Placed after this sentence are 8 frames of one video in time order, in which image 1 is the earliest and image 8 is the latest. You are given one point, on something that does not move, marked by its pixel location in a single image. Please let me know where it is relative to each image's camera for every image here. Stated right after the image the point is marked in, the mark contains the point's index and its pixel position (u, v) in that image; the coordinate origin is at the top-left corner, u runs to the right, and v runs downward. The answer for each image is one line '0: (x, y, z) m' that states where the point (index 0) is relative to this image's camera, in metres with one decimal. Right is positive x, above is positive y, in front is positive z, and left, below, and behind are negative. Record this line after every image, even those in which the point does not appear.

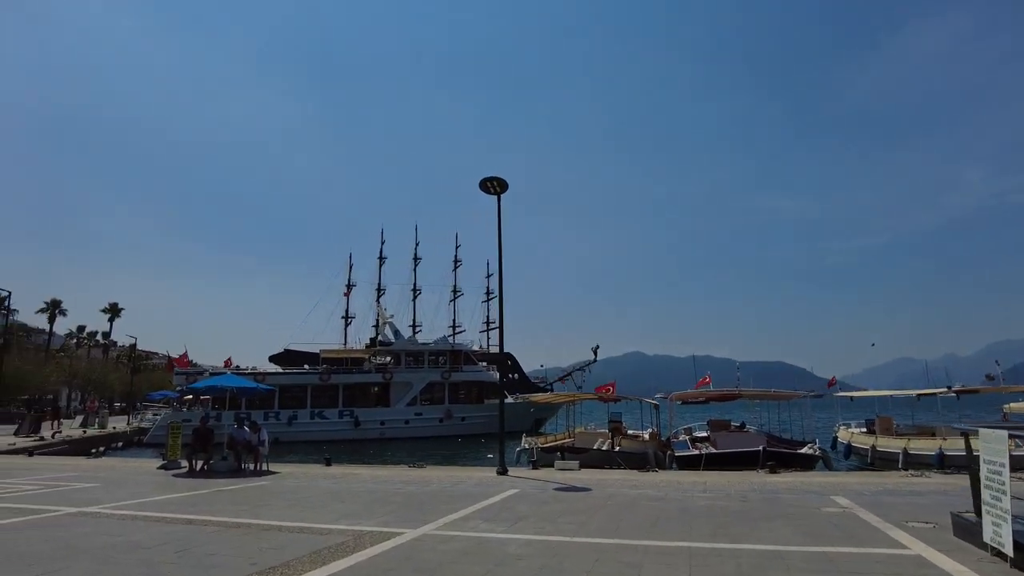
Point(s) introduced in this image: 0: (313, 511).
0: (-2.7, -3.1, +9.3) m
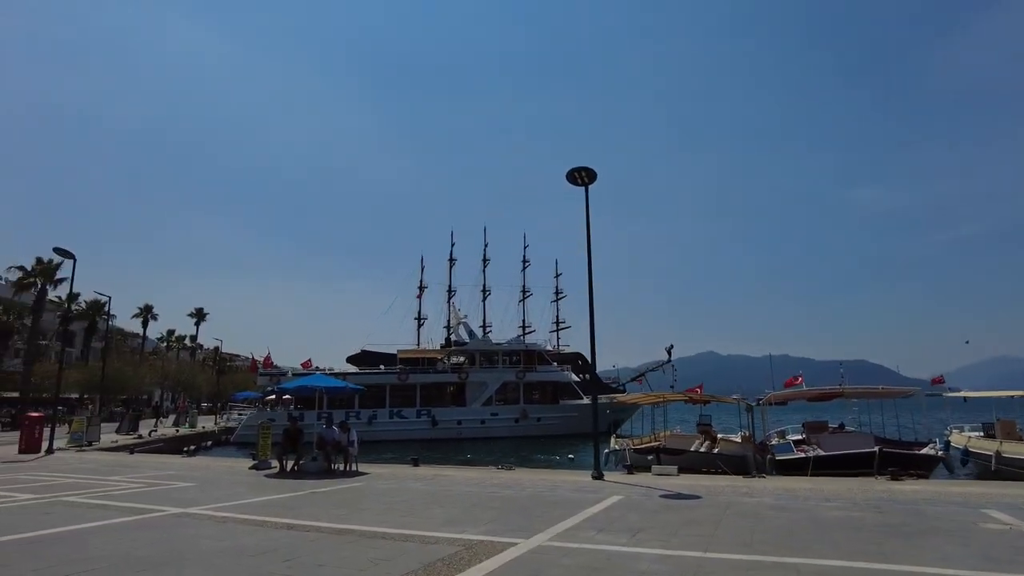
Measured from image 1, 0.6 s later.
0: (-1.3, -3.0, +8.9) m
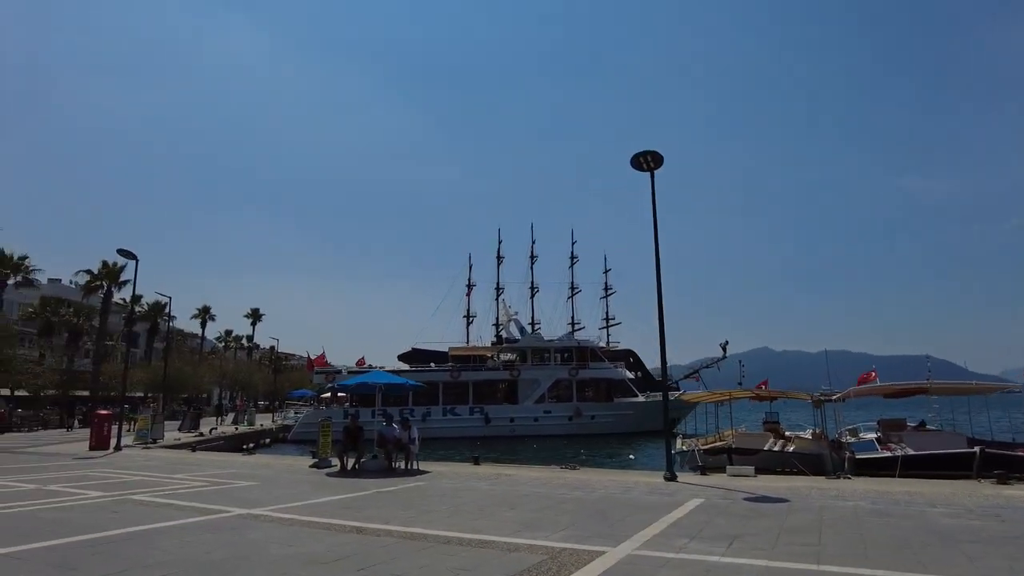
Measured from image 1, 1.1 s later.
0: (-0.3, -2.9, +8.5) m
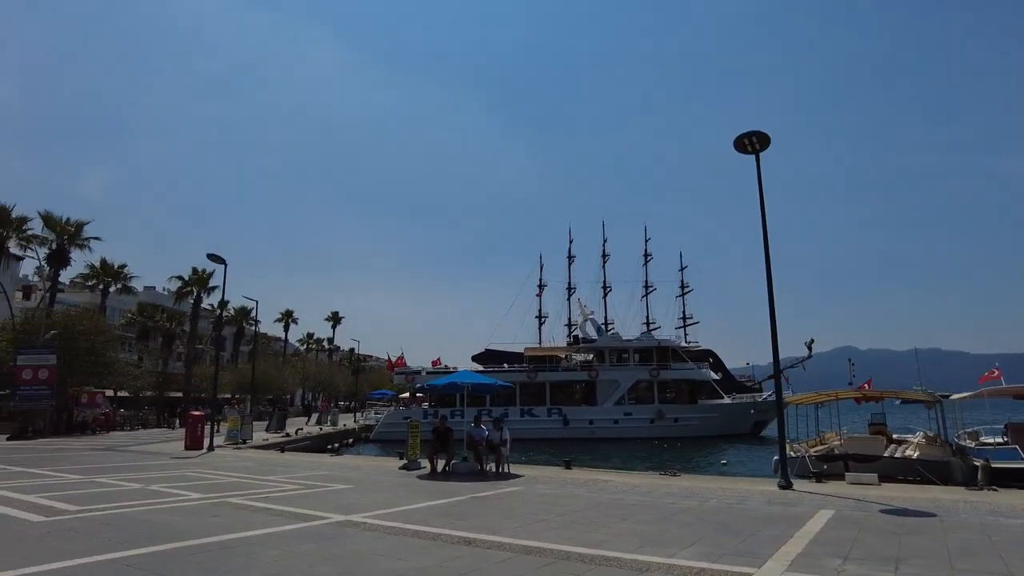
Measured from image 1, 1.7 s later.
0: (+1.0, -2.8, +7.8) m
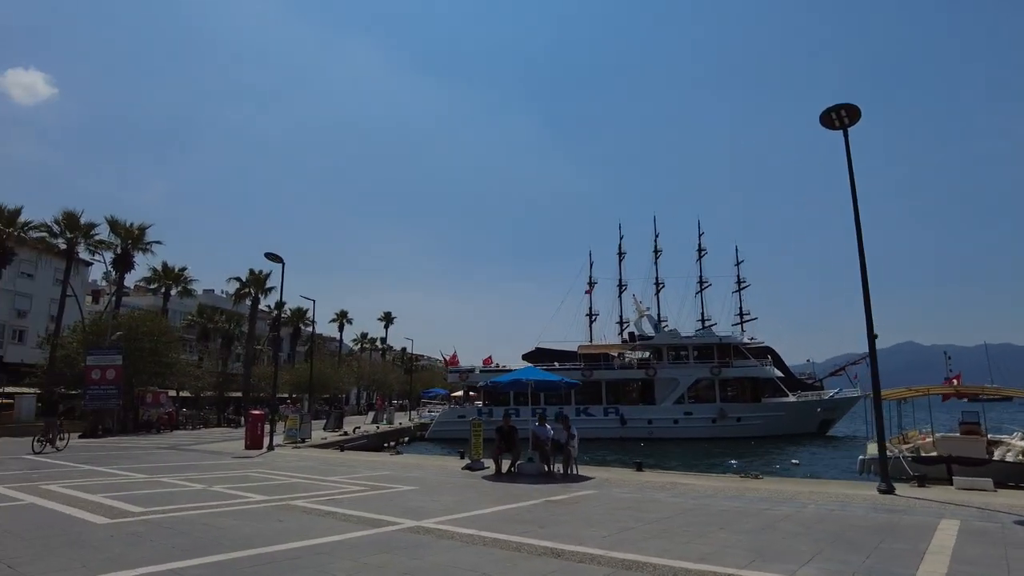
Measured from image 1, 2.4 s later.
0: (+1.9, -2.6, +7.0) m
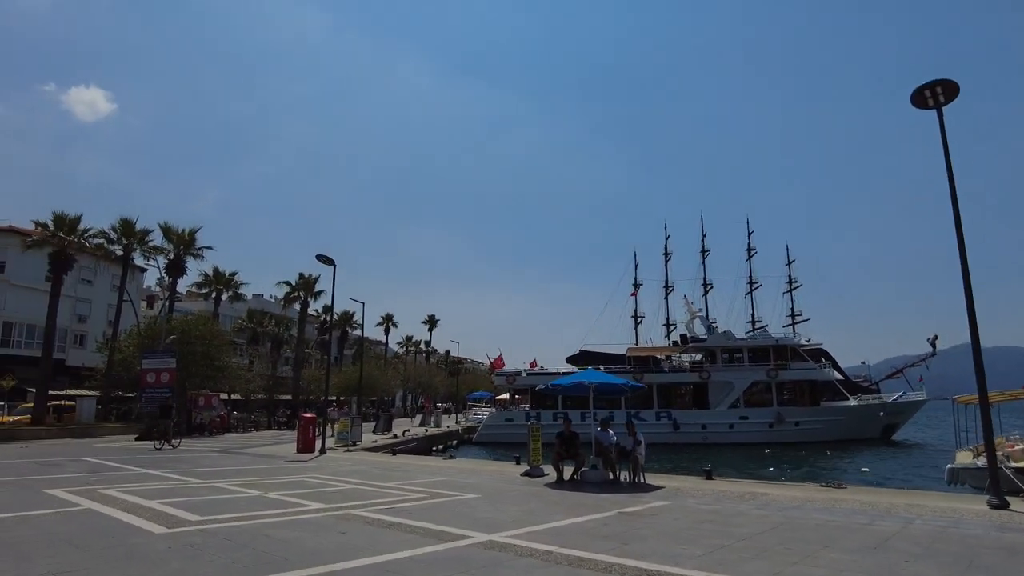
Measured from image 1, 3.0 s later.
0: (+2.7, -2.5, +6.2) m
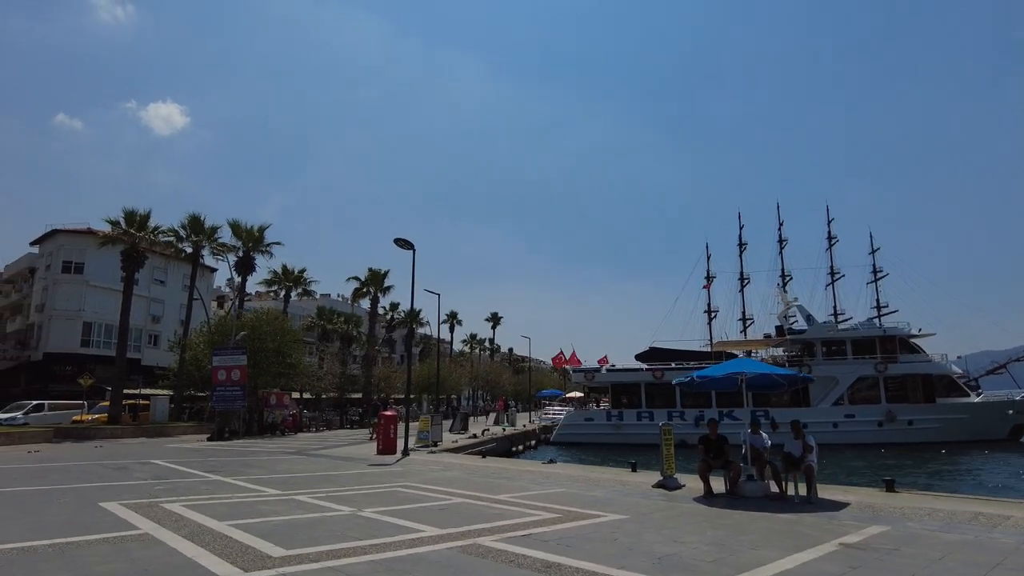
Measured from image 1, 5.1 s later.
0: (+4.3, -2.0, +3.5) m
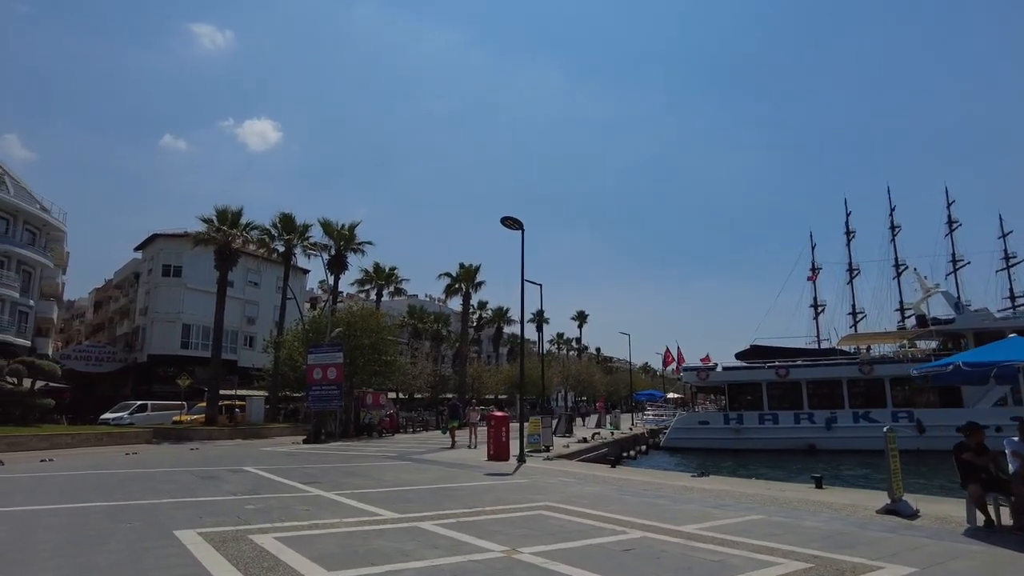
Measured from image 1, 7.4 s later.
0: (+5.6, -1.4, +0.2) m
